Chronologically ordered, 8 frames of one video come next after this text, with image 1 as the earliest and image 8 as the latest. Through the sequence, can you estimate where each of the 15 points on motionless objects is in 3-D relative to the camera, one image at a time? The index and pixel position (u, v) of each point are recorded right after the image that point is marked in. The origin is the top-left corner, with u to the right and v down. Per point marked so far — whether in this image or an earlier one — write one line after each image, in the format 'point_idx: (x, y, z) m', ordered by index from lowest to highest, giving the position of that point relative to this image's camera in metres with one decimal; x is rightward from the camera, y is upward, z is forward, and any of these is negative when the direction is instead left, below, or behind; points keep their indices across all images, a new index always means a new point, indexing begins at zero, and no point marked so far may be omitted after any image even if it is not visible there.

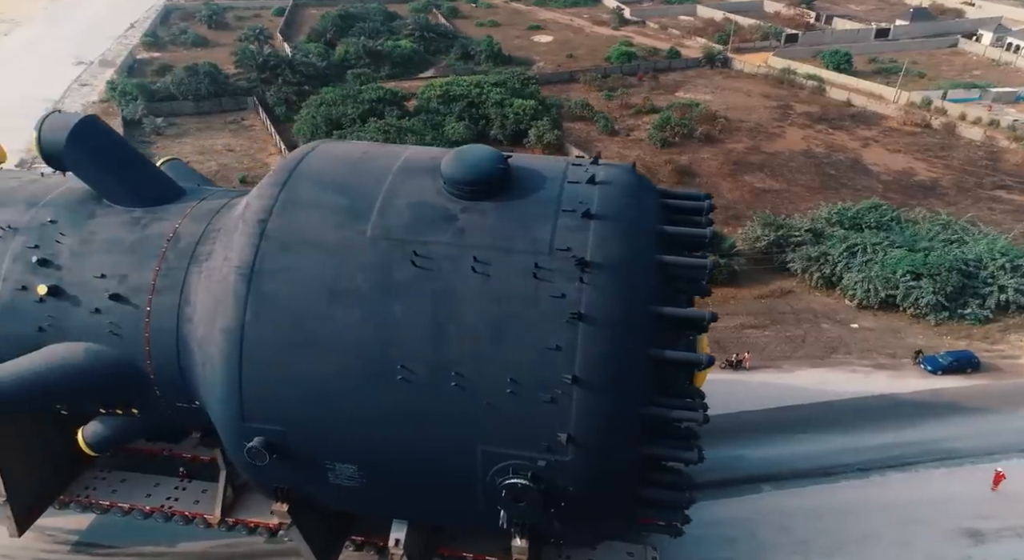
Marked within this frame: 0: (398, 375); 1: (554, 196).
0: (-1.3, -1.1, +7.5) m
1: (+0.5, +1.0, +8.1) m
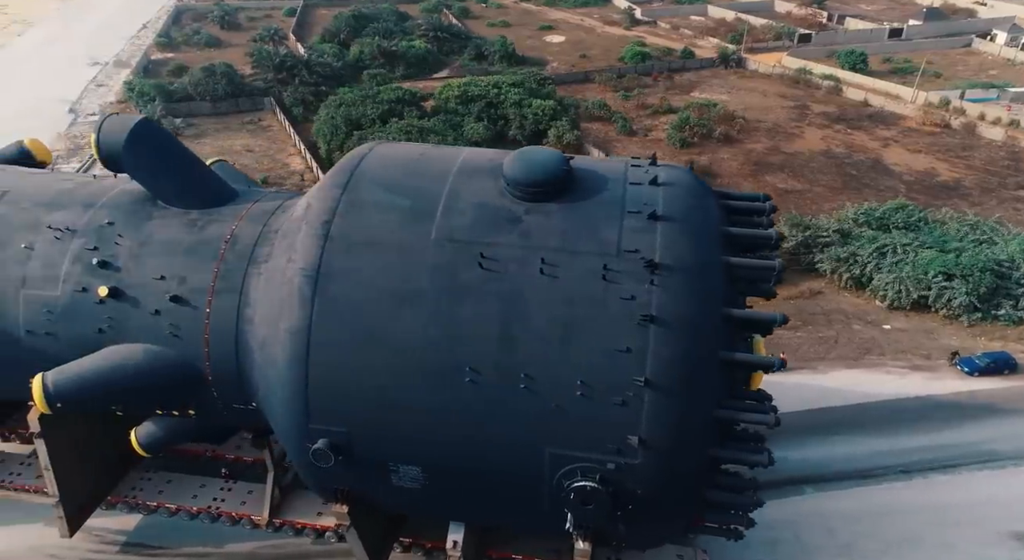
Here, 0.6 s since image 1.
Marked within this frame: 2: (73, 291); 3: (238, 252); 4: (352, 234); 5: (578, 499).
0: (-0.5, -1.1, +7.5) m
1: (+1.3, +1.0, +8.1) m
2: (-6.0, -0.2, +9.1) m
3: (-3.8, +0.4, +9.1) m
4: (-1.9, +0.6, +8.1) m
5: (+0.7, -2.5, +7.4) m
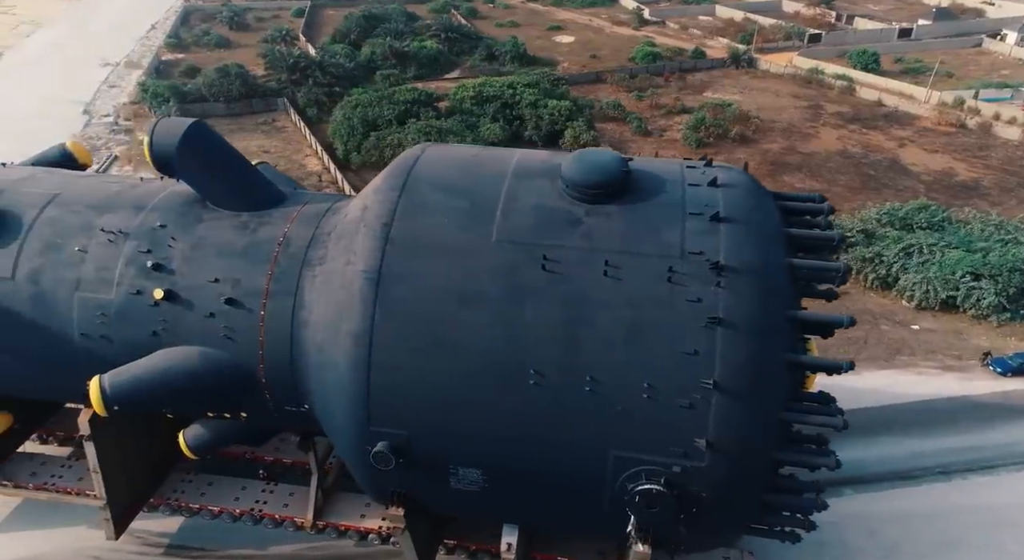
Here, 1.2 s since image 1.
0: (+0.2, -1.1, +7.5) m
1: (+2.0, +1.0, +8.0) m
2: (-5.2, -0.2, +9.1) m
3: (-3.0, +0.4, +9.1) m
4: (-1.2, +0.5, +8.1) m
5: (+1.4, -2.5, +7.4) m
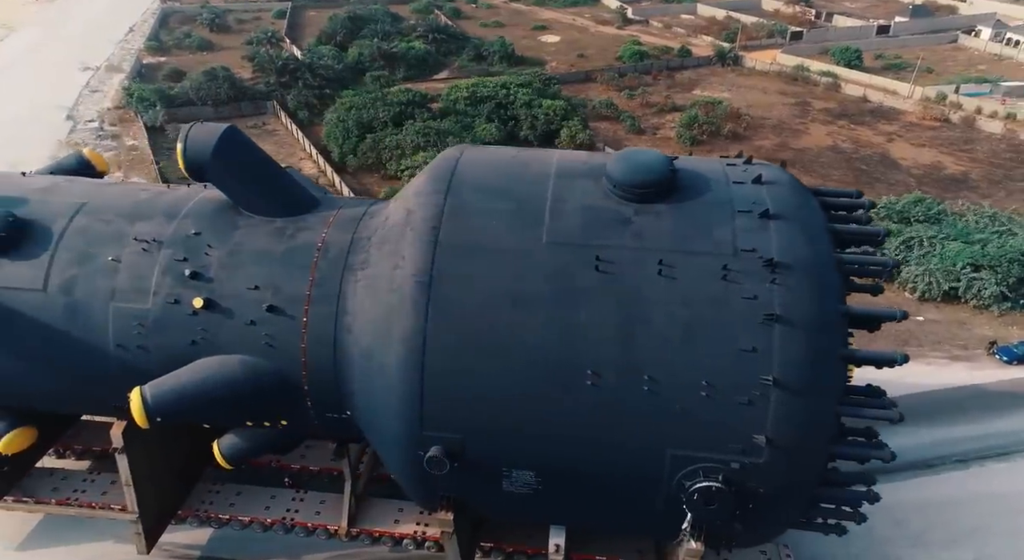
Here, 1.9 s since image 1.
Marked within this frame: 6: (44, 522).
0: (+0.8, -1.1, +7.5) m
1: (+2.6, +1.0, +8.1) m
2: (-4.6, -0.3, +8.9) m
3: (-2.4, +0.3, +9.0) m
4: (-0.6, +0.5, +8.1) m
5: (+2.1, -2.5, +7.4) m
6: (-8.2, -4.3, +11.7) m
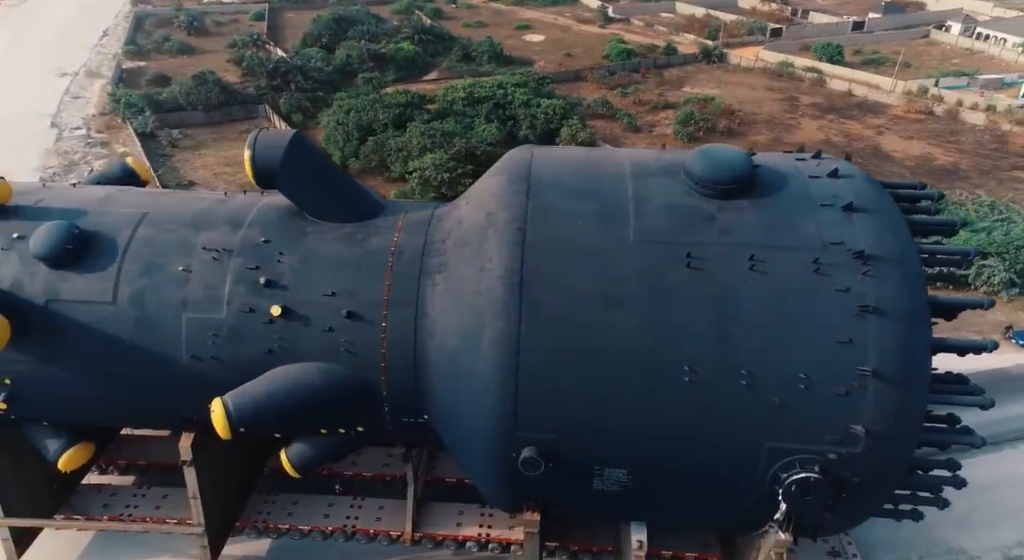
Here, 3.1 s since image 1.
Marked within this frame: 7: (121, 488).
0: (+2.0, -1.1, +7.6) m
1: (+3.6, +1.1, +8.3) m
2: (-3.6, -0.4, +8.8) m
3: (-1.4, +0.2, +9.0) m
4: (+0.4, +0.5, +8.1) m
5: (+3.3, -2.4, +7.6) m
6: (-7.2, -4.5, +11.4) m
7: (-6.7, -3.6, +11.4) m
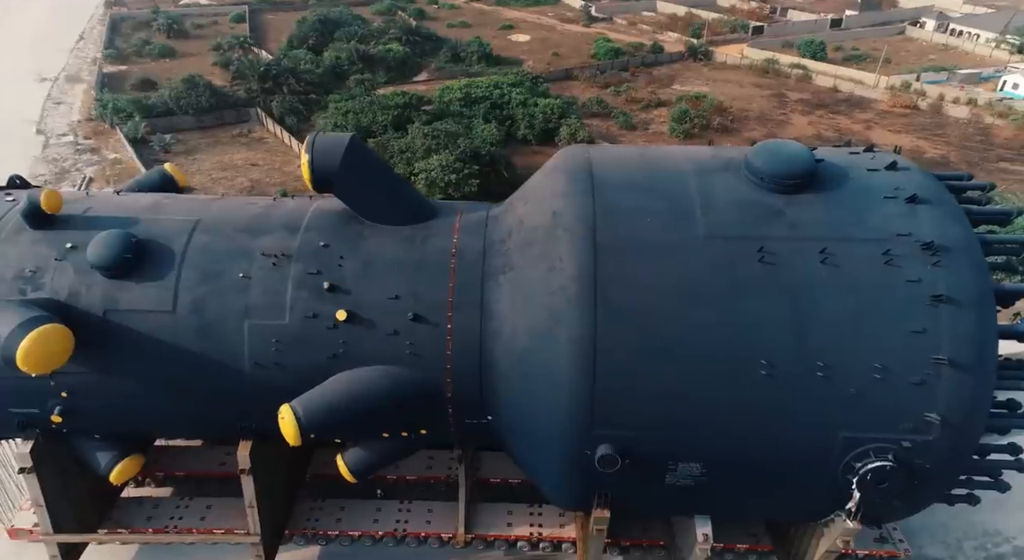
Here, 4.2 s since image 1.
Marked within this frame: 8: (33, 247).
0: (+2.9, -1.0, +7.7) m
1: (+4.5, +1.2, +8.4) m
2: (-2.7, -0.5, +8.7) m
3: (-0.6, +0.2, +9.0) m
4: (+1.3, +0.5, +8.2) m
5: (+4.2, -2.3, +7.7) m
6: (-6.3, -4.6, +11.2) m
7: (-5.9, -3.7, +11.2) m
8: (-6.4, +0.4, +8.8) m
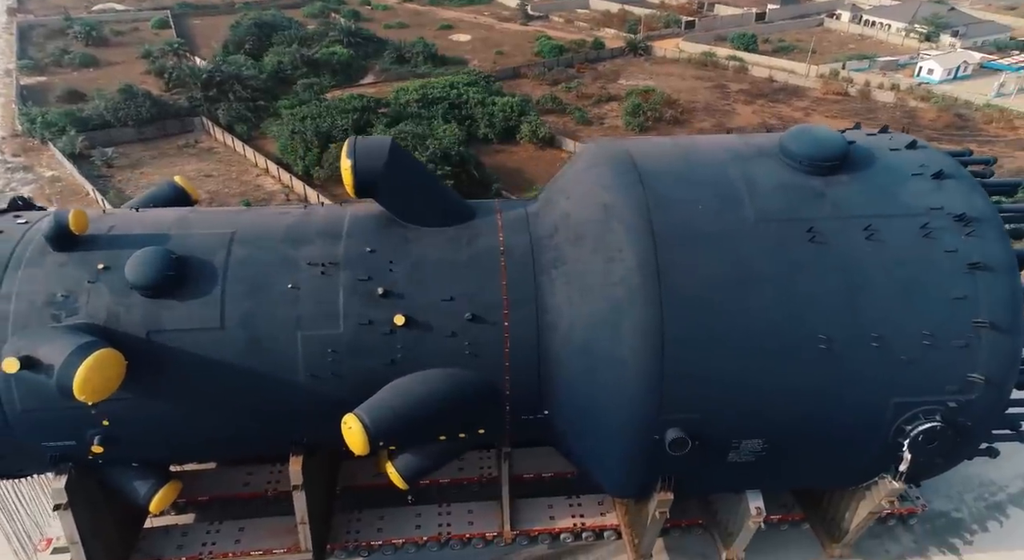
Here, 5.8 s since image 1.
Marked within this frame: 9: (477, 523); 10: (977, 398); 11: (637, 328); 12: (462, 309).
0: (+3.7, -0.8, +8.1) m
1: (+5.1, +1.5, +9.0) m
2: (-2.0, -0.6, +8.5) m
3: (+0.1, +0.2, +9.0) m
4: (+2.0, +0.7, +8.4) m
5: (+5.1, -2.0, +8.3) m
6: (-5.5, -4.9, +10.7) m
7: (-5.2, -4.0, +10.7) m
8: (-5.6, +0.1, +8.3) m
9: (-0.5, -4.0, +11.0) m
10: (+5.8, -1.5, +8.2) m
11: (+1.5, -0.6, +8.1) m
12: (-0.7, -0.4, +8.7) m
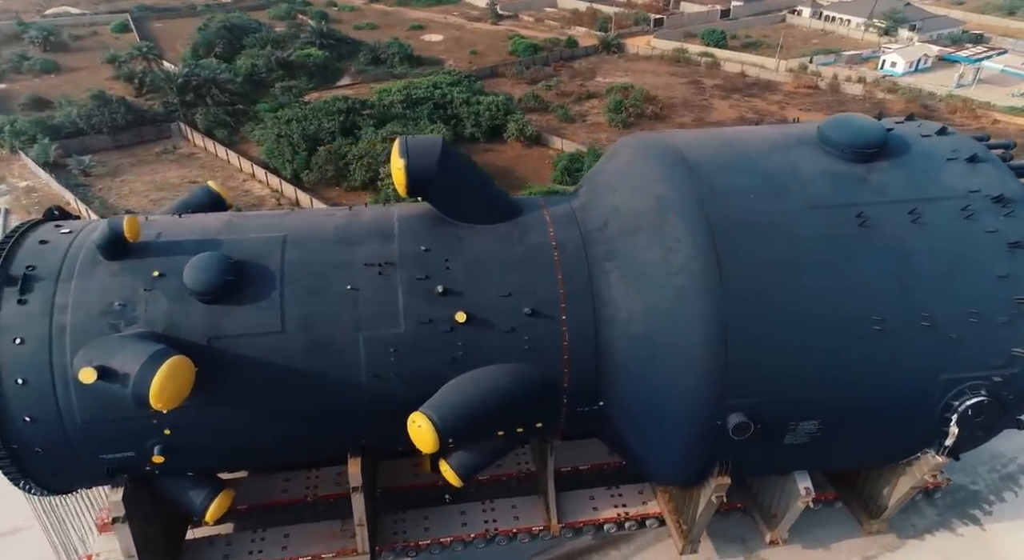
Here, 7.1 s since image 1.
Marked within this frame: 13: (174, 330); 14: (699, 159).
0: (+4.5, -0.6, +8.4) m
1: (+5.8, +1.8, +9.3) m
2: (-1.2, -0.6, +8.5) m
3: (+0.8, +0.3, +9.1) m
4: (+2.8, +0.8, +8.6) m
5: (+6.0, -1.7, +8.6) m
6: (-4.7, -5.0, +10.5) m
7: (-4.4, -4.1, +10.5) m
8: (-4.9, 0.0, +8.1) m
9: (+0.3, -4.0, +11.0) m
10: (+6.6, -1.2, +8.6) m
11: (+2.3, -0.5, +8.3) m
12: (+0.1, -0.3, +8.8) m
13: (-4.1, -0.6, +8.0) m
14: (+2.5, +1.7, +9.2) m
